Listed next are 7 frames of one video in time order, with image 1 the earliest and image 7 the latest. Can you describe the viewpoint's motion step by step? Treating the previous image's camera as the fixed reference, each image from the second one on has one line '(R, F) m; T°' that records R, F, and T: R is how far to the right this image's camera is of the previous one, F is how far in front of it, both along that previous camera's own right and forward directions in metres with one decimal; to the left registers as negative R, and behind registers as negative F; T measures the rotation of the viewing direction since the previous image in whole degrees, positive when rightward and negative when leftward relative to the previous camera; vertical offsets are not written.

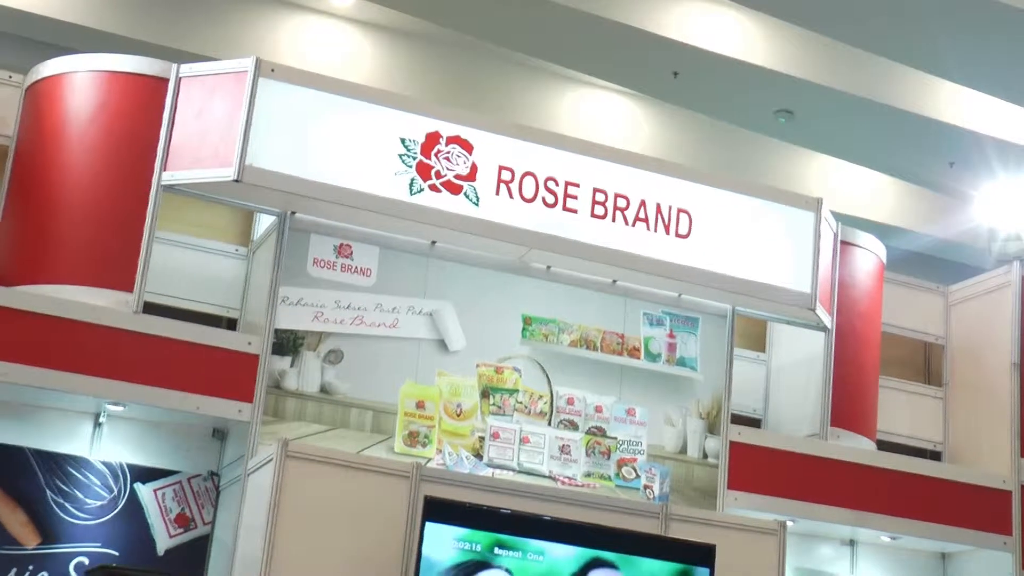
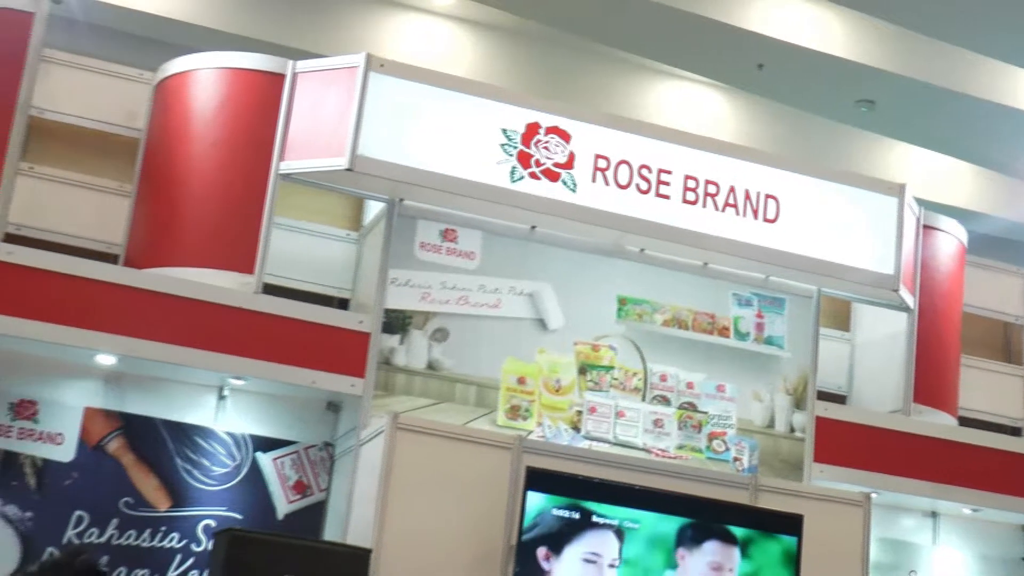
(-0.2, -0.2) m; -2°
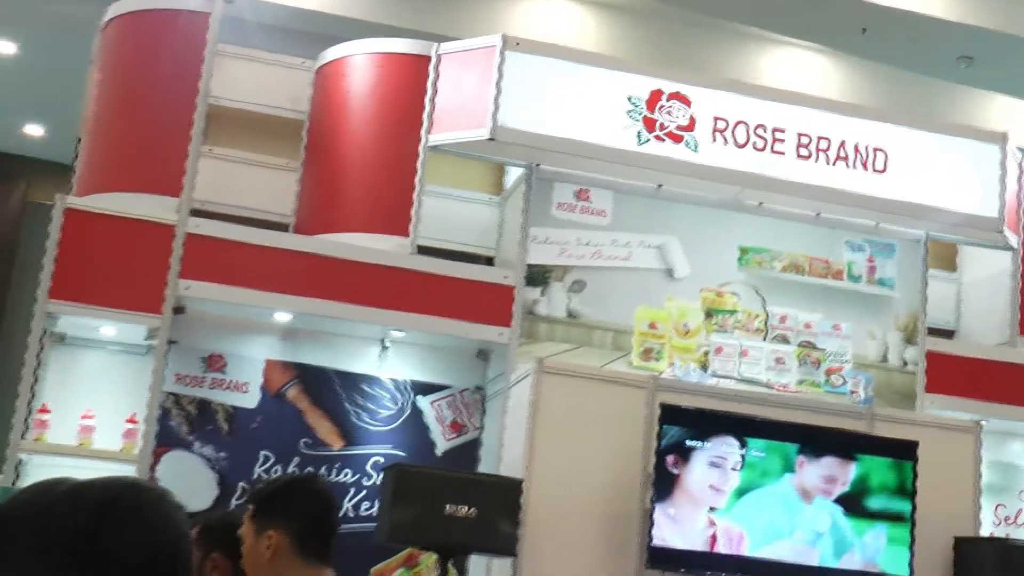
(-0.2, -0.4) m; -4°
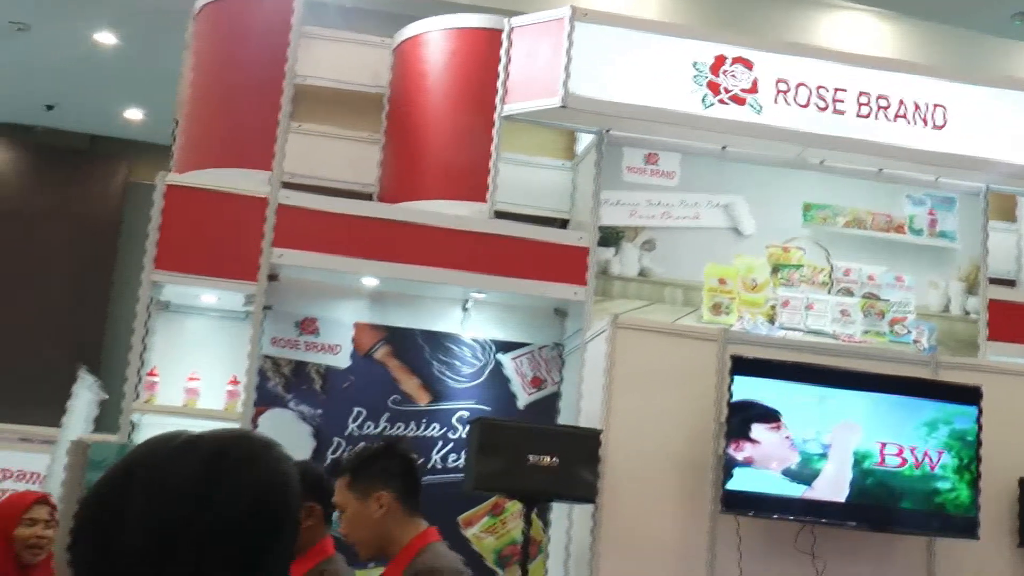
(-0.1, -0.2) m; -2°
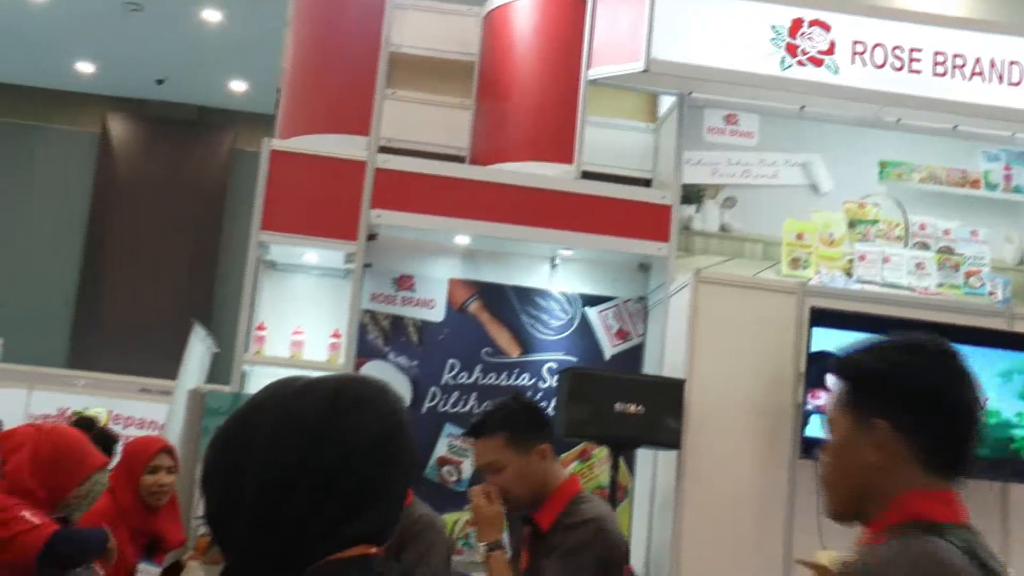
(-0.1, -0.2) m; -3°
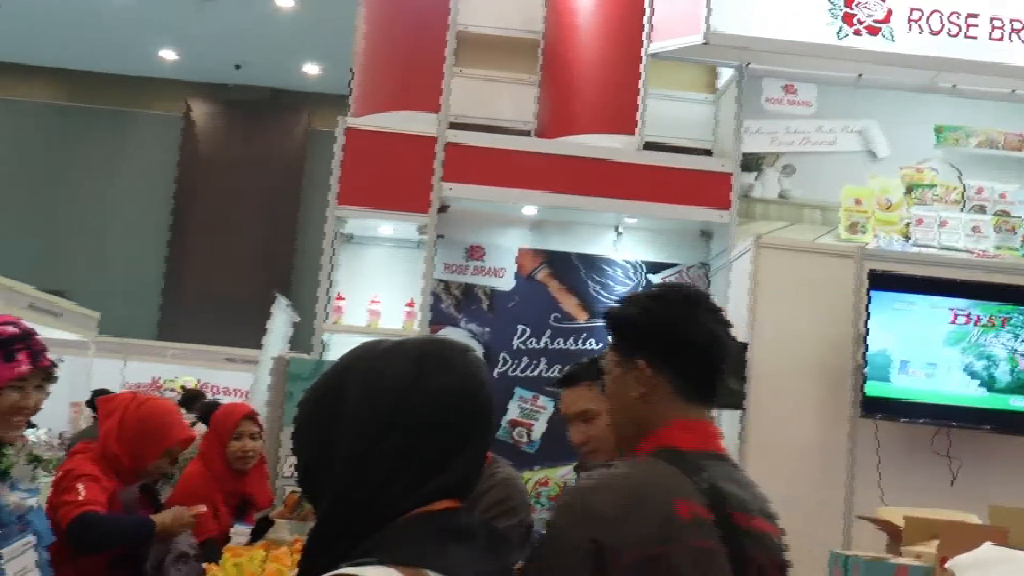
(-0.1, -0.2) m; -3°
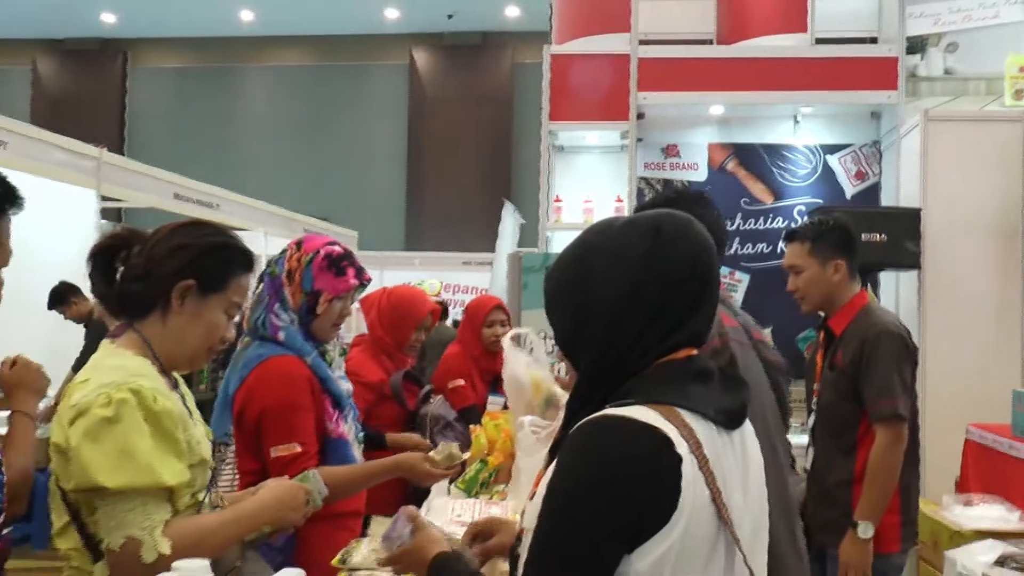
(-0.1, -0.8) m; -10°
